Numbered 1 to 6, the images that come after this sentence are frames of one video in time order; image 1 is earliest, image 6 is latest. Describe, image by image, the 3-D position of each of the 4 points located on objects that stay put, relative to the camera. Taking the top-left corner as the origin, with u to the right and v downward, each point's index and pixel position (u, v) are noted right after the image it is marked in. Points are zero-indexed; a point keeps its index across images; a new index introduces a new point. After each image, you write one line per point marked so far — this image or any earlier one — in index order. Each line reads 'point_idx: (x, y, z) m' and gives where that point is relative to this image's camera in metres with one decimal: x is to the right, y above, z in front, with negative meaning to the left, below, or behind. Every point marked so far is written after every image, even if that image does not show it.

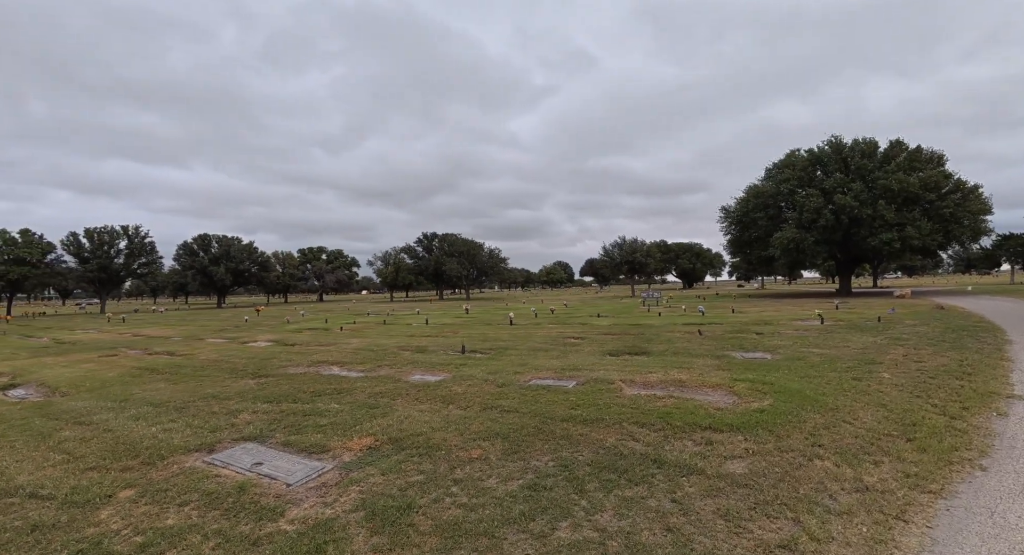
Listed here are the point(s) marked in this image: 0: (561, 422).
0: (+0.6, -2.0, +7.4) m
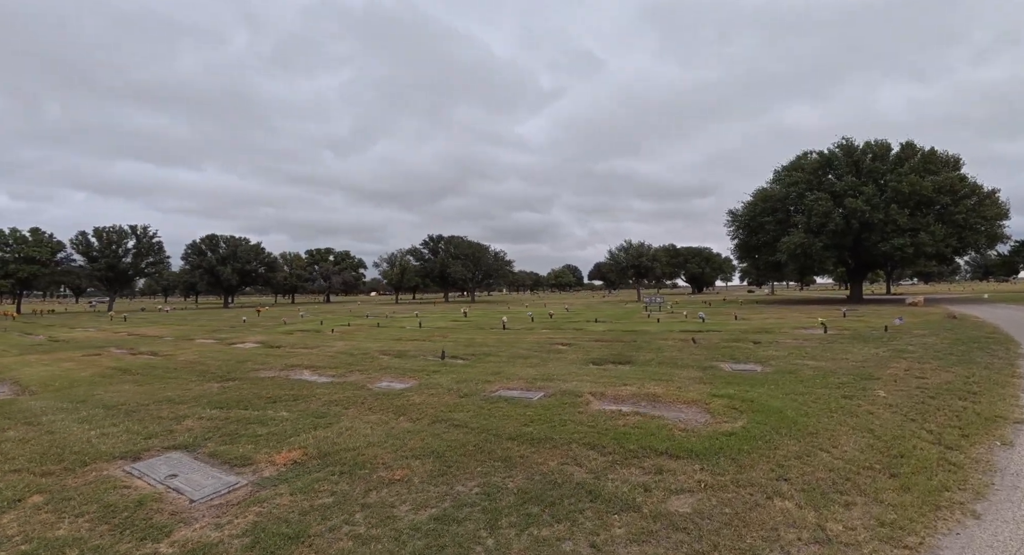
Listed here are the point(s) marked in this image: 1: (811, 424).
0: (-0.1, -2.0, +6.6) m
1: (+3.6, -1.8, +6.4) m
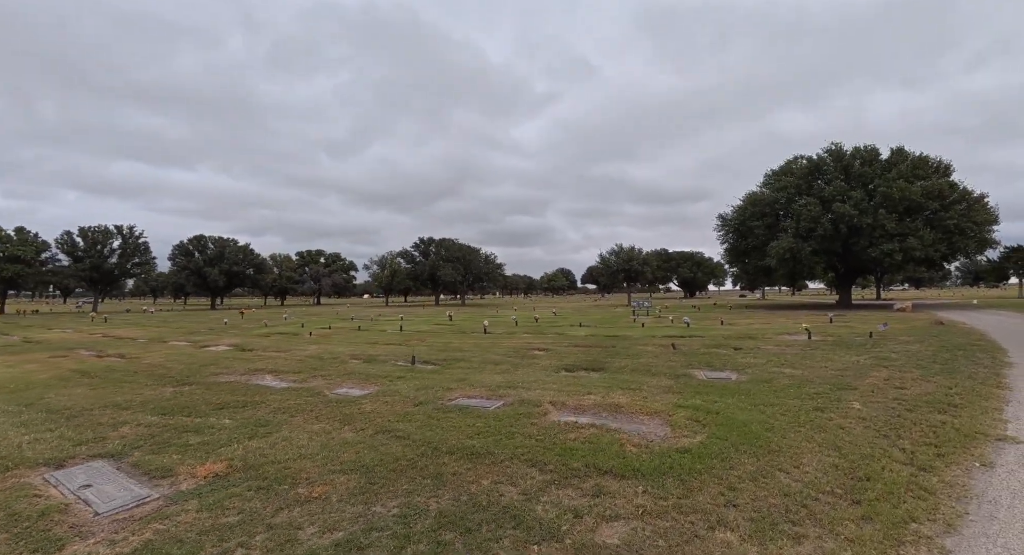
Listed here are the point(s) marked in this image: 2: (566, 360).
0: (-0.8, -2.0, +6.0) m
1: (+2.9, -1.8, +5.9) m
2: (+1.4, -2.1, +13.7) m
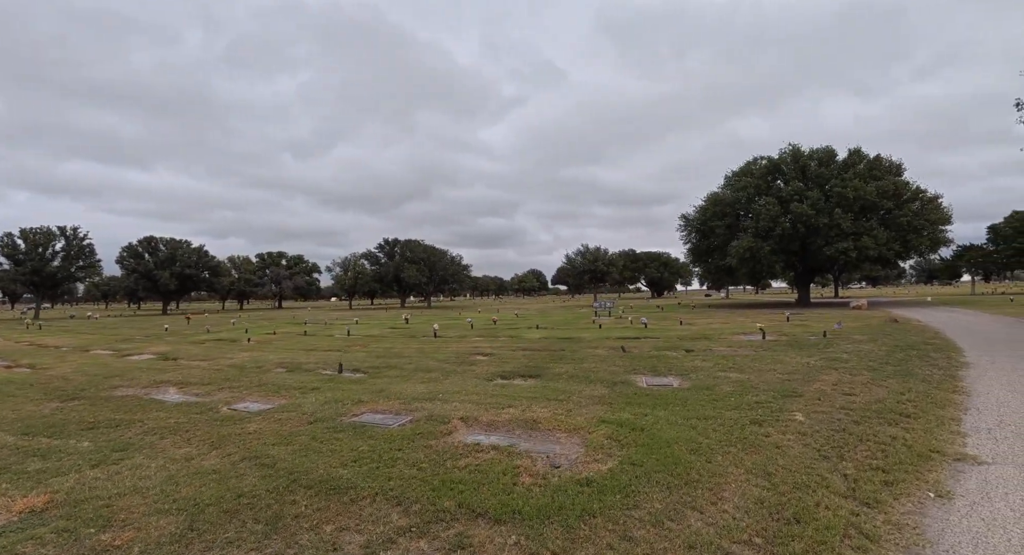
0: (-2.0, -2.0, +4.9) m
1: (+1.7, -1.7, +4.9) m
2: (-0.2, -2.1, +12.7) m
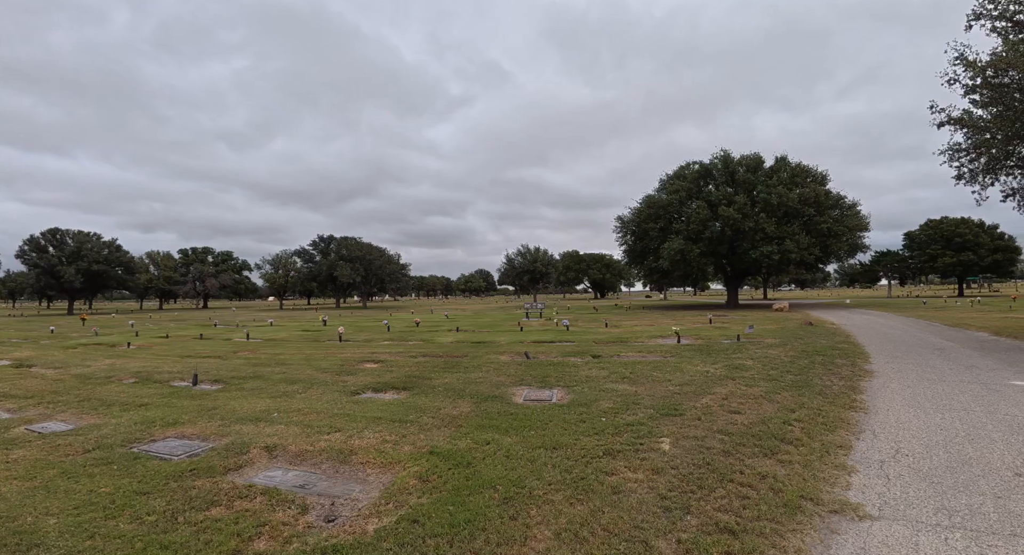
0: (-3.7, -1.9, +3.3) m
1: (-0.1, -1.7, +3.6) m
2: (-2.6, -2.0, +11.2) m
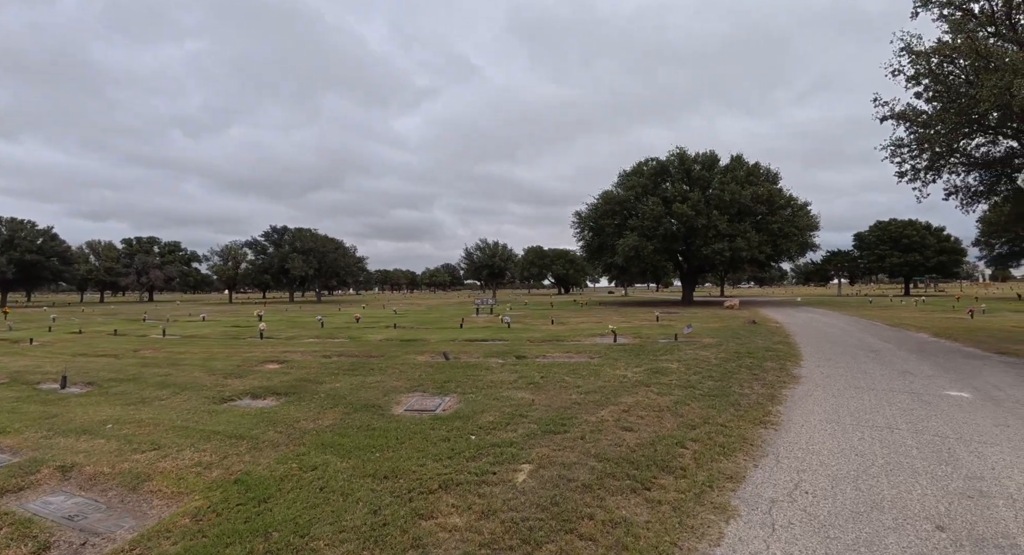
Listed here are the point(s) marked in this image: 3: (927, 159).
0: (-5.0, -1.8, +2.0) m
1: (-1.4, -1.6, +2.6) m
2: (-4.3, -1.9, +10.0) m
3: (+10.5, +3.0, +13.5) m
